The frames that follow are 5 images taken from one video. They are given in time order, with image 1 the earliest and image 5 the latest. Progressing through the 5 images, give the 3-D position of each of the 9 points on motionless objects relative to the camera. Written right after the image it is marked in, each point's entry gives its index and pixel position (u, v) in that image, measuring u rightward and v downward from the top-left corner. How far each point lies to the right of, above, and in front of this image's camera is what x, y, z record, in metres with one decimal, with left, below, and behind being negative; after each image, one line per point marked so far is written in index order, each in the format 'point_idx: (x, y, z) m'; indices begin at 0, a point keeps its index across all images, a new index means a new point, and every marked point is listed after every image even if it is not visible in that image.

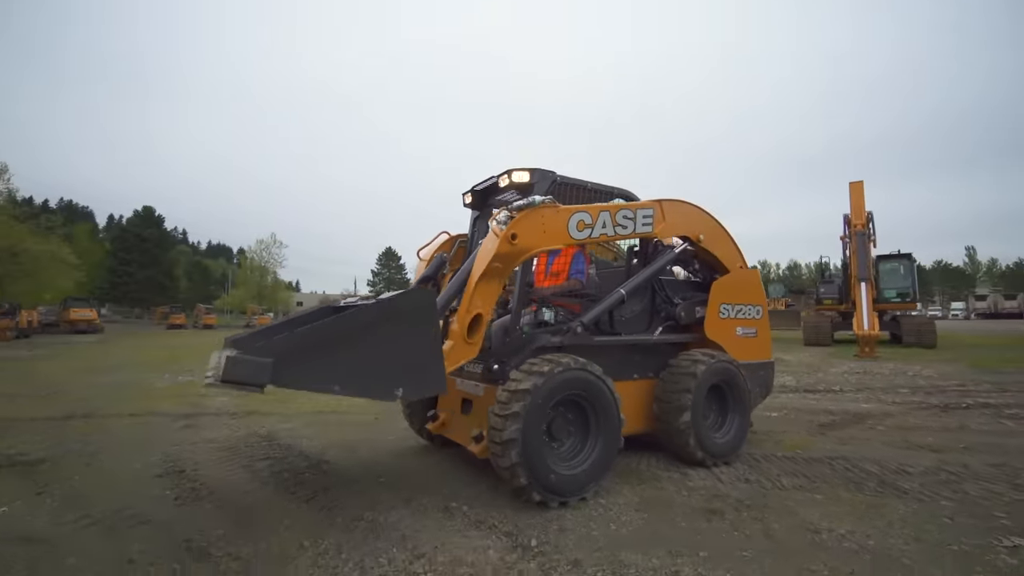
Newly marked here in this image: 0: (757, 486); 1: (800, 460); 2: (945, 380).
0: (+1.9, -1.5, +4.5) m
1: (+2.7, -1.6, +5.3) m
2: (+10.0, -2.1, +13.0) m
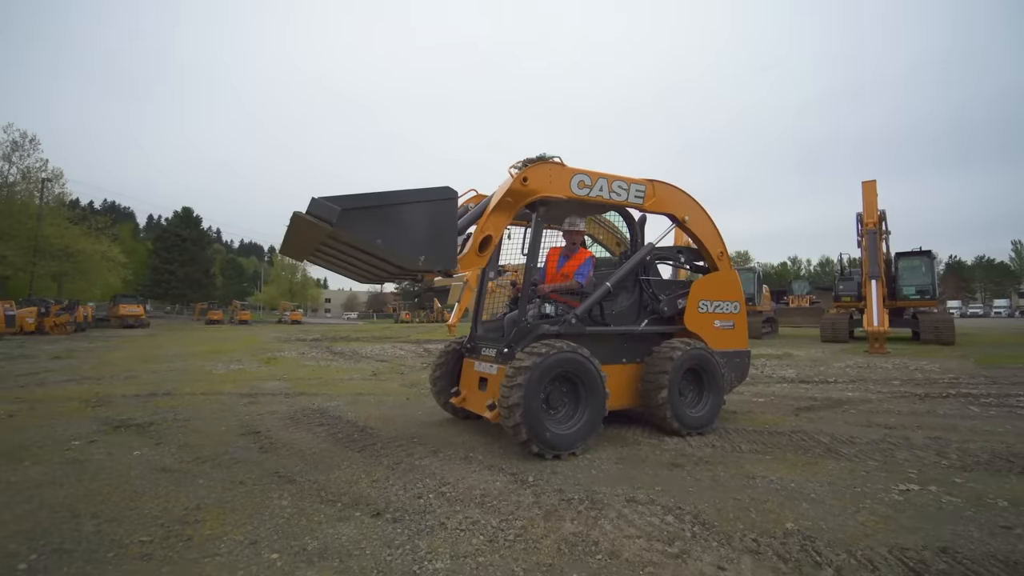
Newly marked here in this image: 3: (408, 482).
0: (+2.0, -1.5, +5.5) m
1: (+2.8, -1.6, +6.3) m
2: (+10.4, -2.0, +13.7) m
3: (-0.7, -1.4, +4.1) m
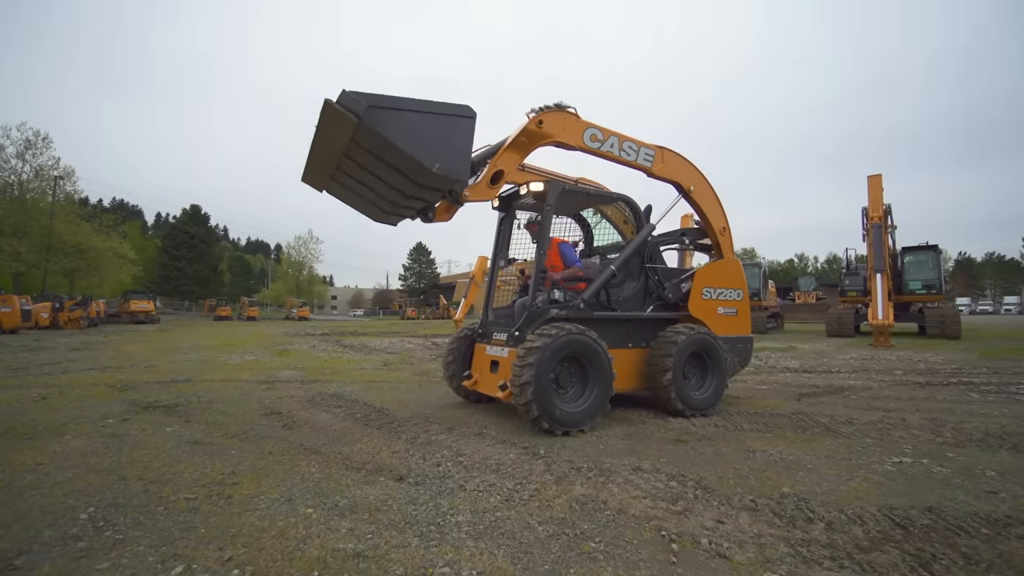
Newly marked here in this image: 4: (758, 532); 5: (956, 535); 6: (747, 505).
0: (+2.1, -1.4, +5.7) m
1: (+2.9, -1.4, +6.5) m
2: (+10.6, -1.9, +13.8) m
3: (-0.6, -1.3, +4.3) m
4: (+1.2, -1.2, +2.9) m
5: (+2.3, -1.3, +2.9) m
6: (+1.4, -1.3, +3.3) m
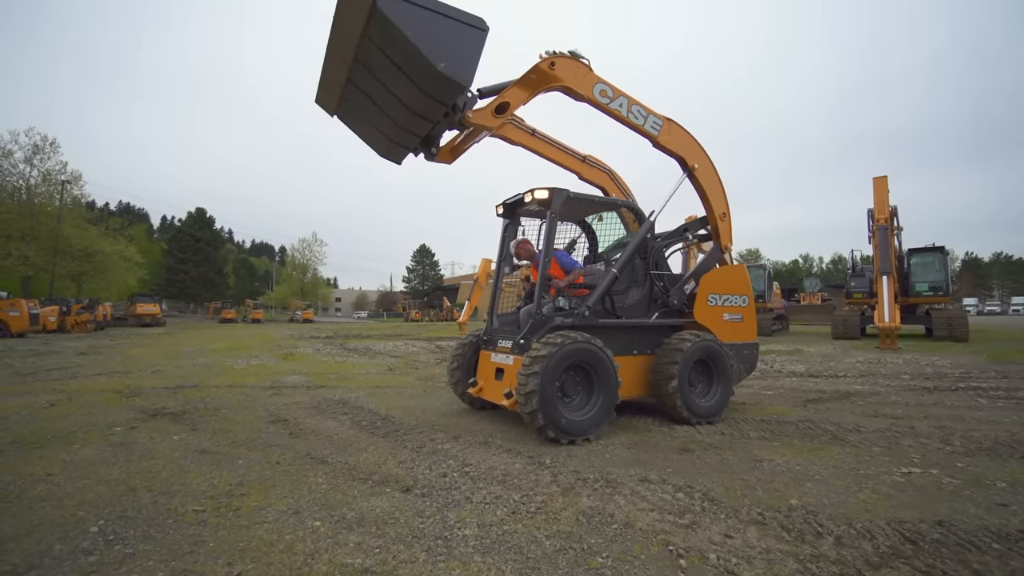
0: (+2.1, -1.5, +5.7) m
1: (+3.0, -1.5, +6.5) m
2: (+10.7, -1.9, +13.7) m
3: (-0.6, -1.3, +4.3) m
4: (+1.3, -1.3, +2.9) m
5: (+2.3, -1.3, +2.9) m
6: (+1.4, -1.3, +3.3) m
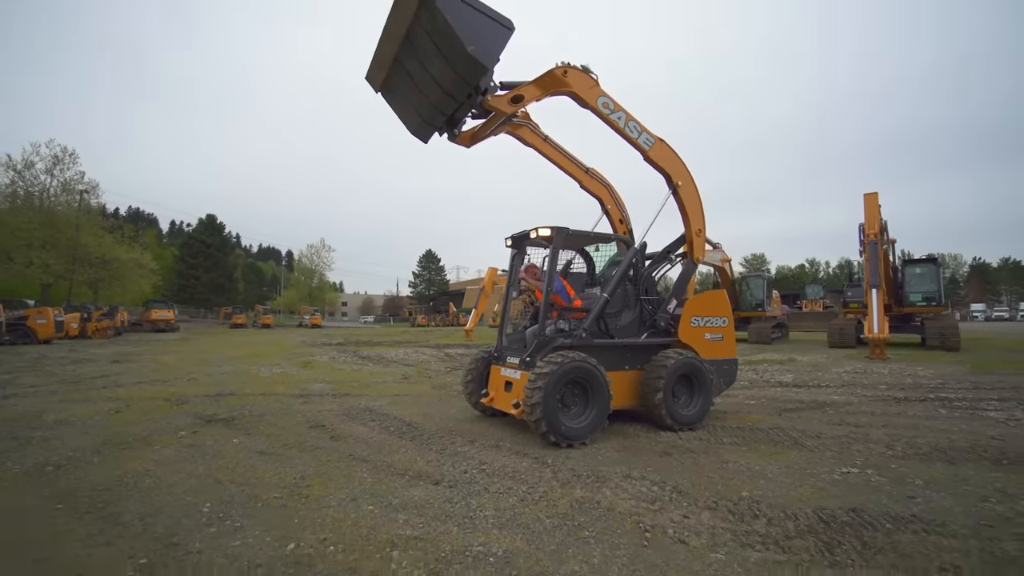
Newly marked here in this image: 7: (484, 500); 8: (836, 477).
0: (+2.2, -1.8, +6.6) m
1: (+3.1, -1.8, +7.4) m
2: (+10.8, -2.3, +14.6) m
3: (-0.5, -1.6, +5.3) m
4: (+1.3, -1.6, +3.8) m
5: (+2.4, -1.6, +3.8) m
6: (+1.5, -1.6, +4.2) m
7: (-0.2, -1.6, +4.3) m
8: (+2.9, -1.7, +5.2) m
